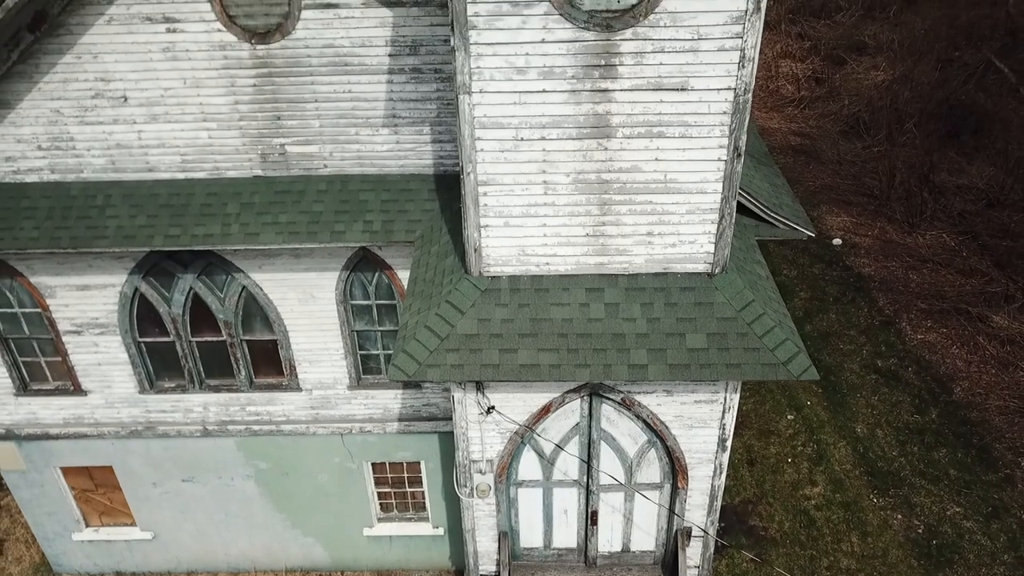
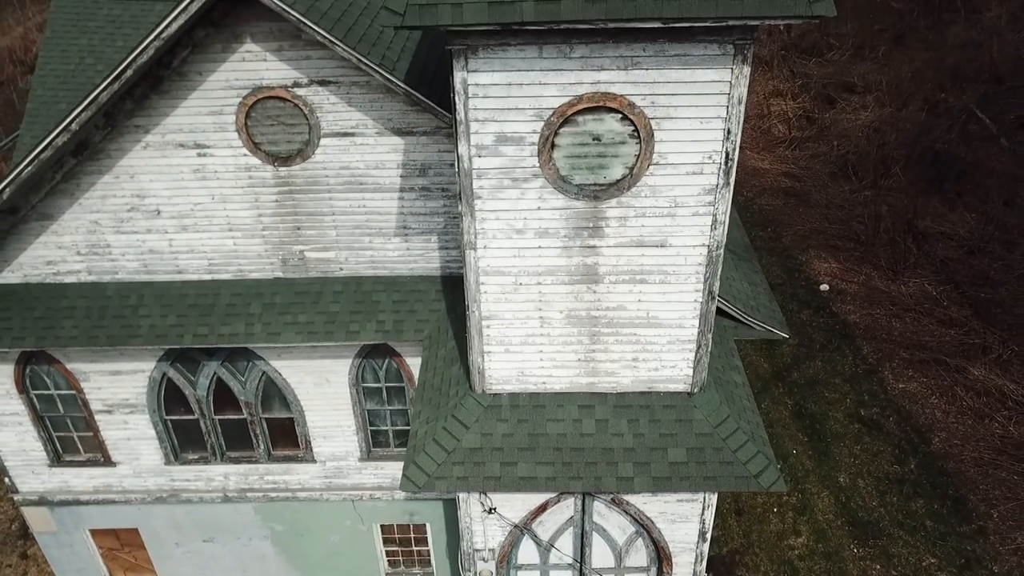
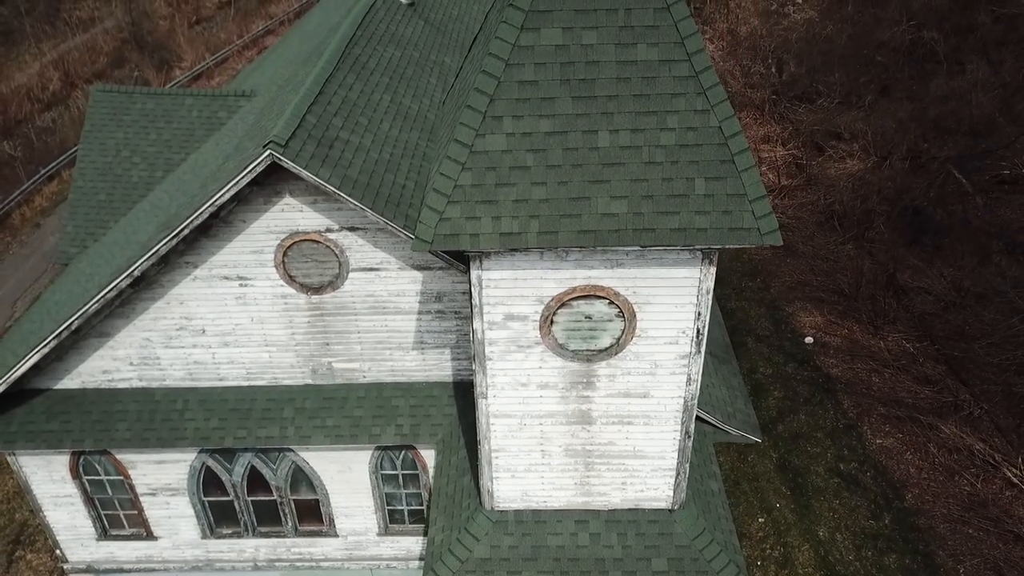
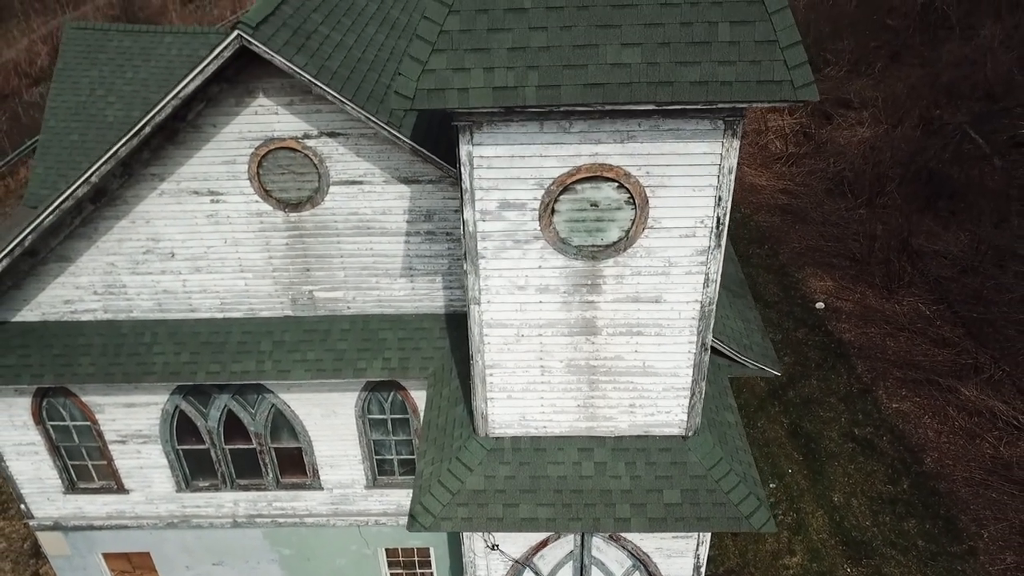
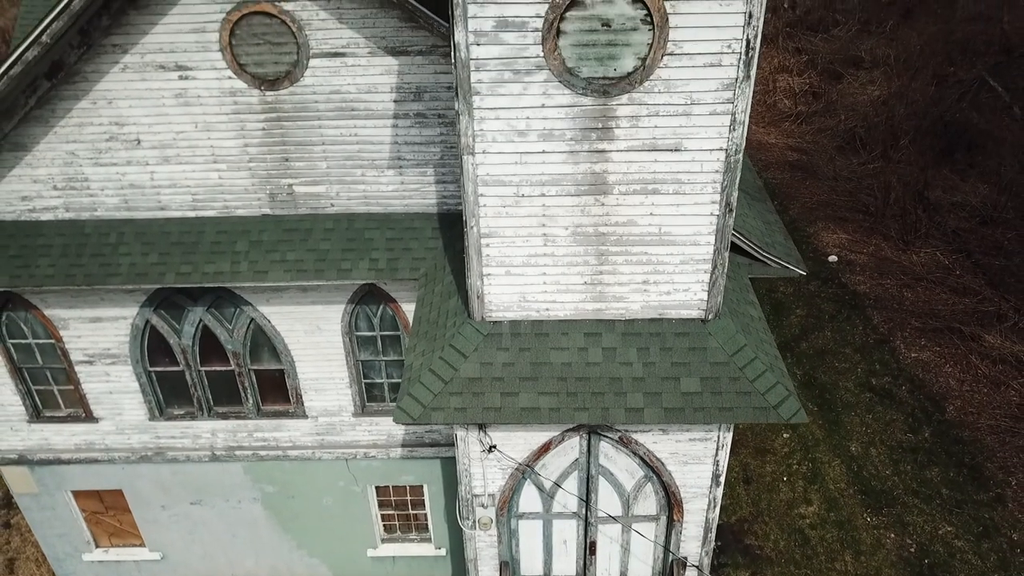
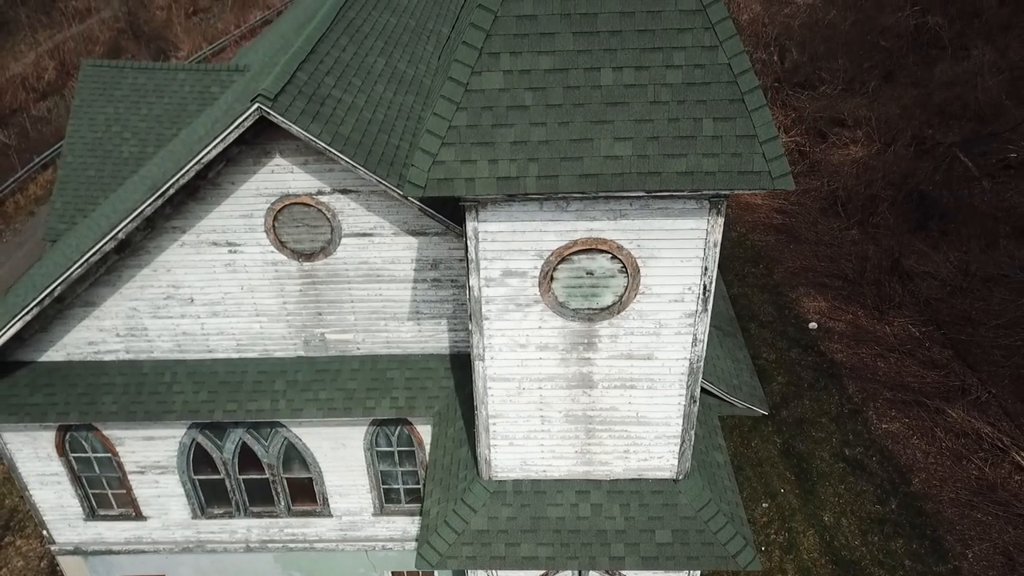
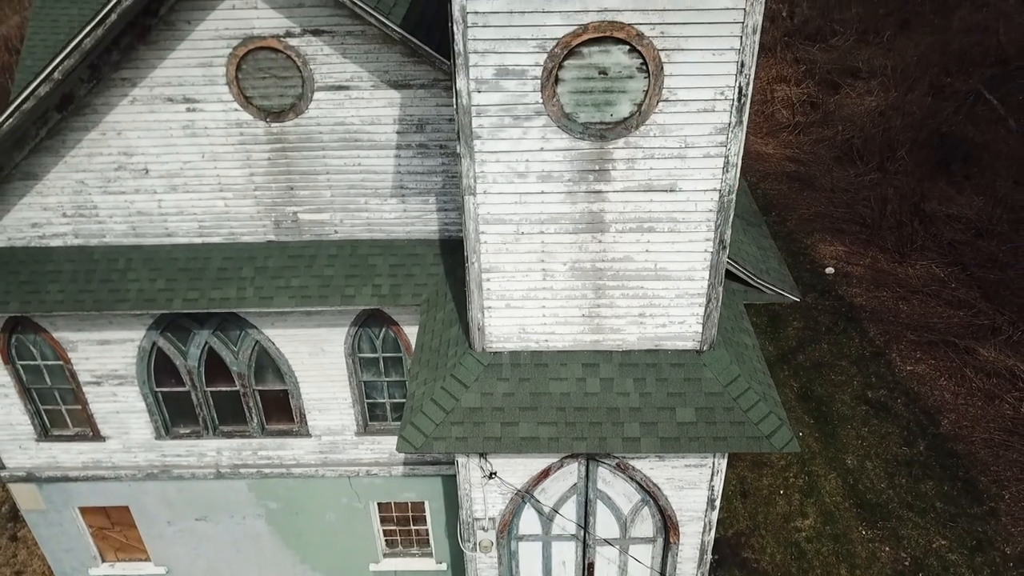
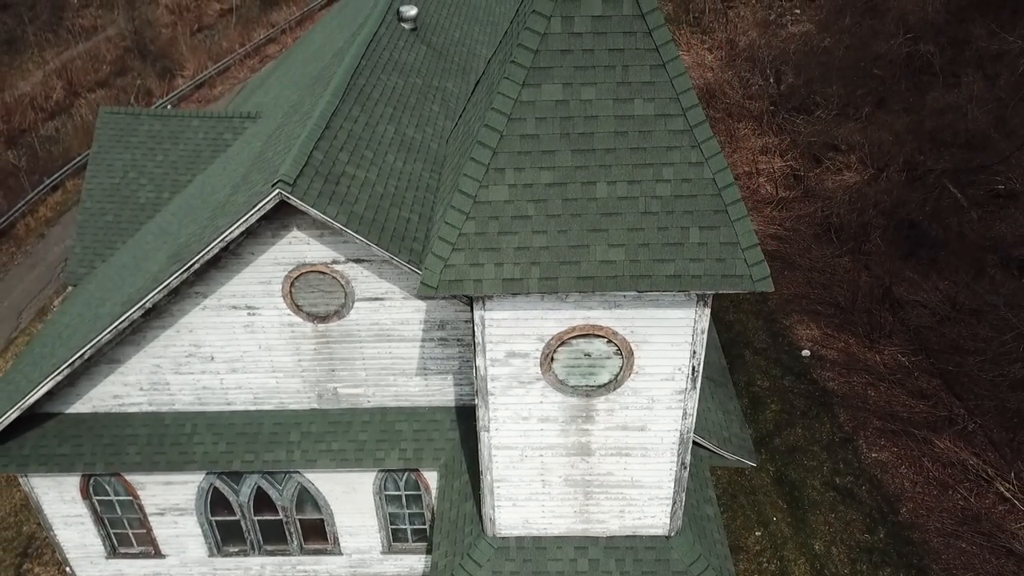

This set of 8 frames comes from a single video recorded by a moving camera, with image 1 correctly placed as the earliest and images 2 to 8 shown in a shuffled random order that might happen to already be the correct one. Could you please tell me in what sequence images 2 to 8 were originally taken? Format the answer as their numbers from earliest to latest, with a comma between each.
5, 7, 2, 4, 6, 3, 8
